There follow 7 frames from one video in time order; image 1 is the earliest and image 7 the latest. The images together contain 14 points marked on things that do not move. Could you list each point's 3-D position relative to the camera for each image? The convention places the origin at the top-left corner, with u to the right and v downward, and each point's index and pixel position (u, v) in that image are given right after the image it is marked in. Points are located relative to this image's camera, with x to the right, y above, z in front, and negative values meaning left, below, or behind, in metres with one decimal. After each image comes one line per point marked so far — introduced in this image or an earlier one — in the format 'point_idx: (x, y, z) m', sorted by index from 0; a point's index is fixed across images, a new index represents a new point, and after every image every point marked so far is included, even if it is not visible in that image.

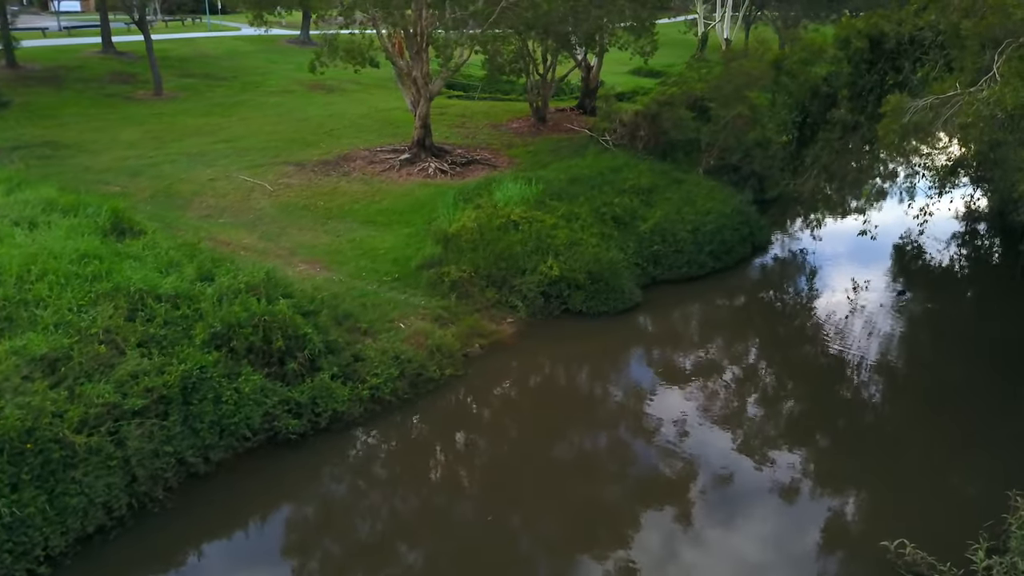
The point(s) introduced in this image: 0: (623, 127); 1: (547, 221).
0: (+3.0, +4.3, +20.0) m
1: (+0.7, +1.3, +14.2) m
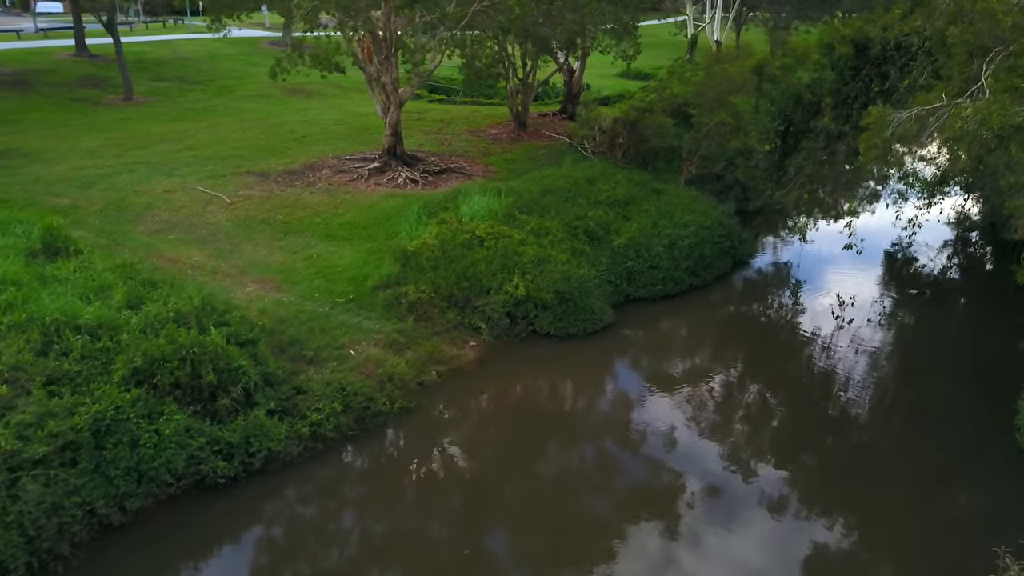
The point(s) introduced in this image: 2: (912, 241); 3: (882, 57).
0: (+2.3, +4.0, +19.2) m
1: (0.0, +0.9, +13.5) m
2: (+9.9, +1.2, +18.5) m
3: (+7.1, +4.4, +14.2) m
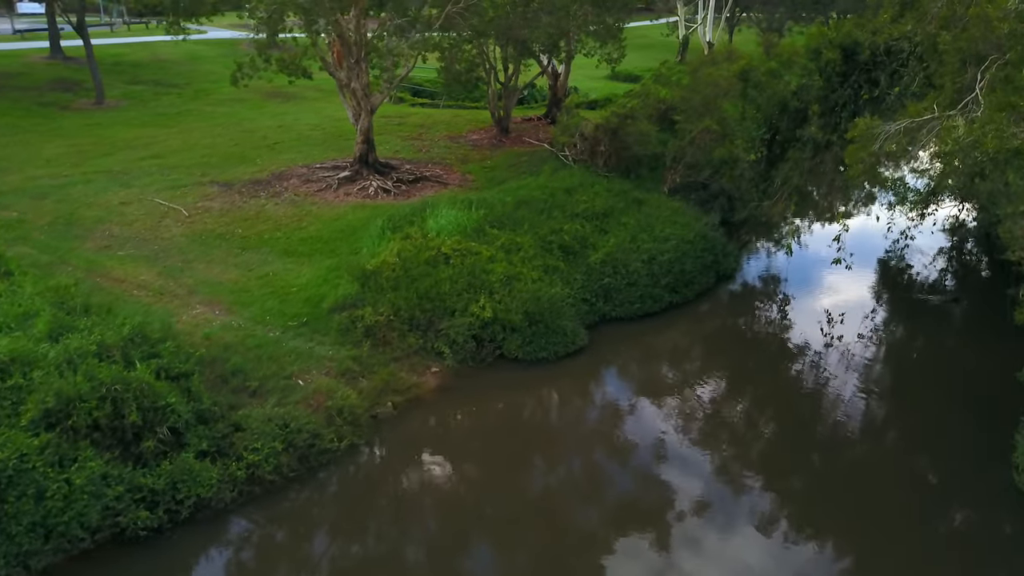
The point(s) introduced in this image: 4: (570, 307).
0: (+1.8, +3.7, +18.5) m
1: (-0.5, +0.6, +12.7) m
2: (+9.4, +0.8, +17.8) m
3: (+6.5, +4.1, +13.5) m
4: (+1.0, -0.3, +12.5) m
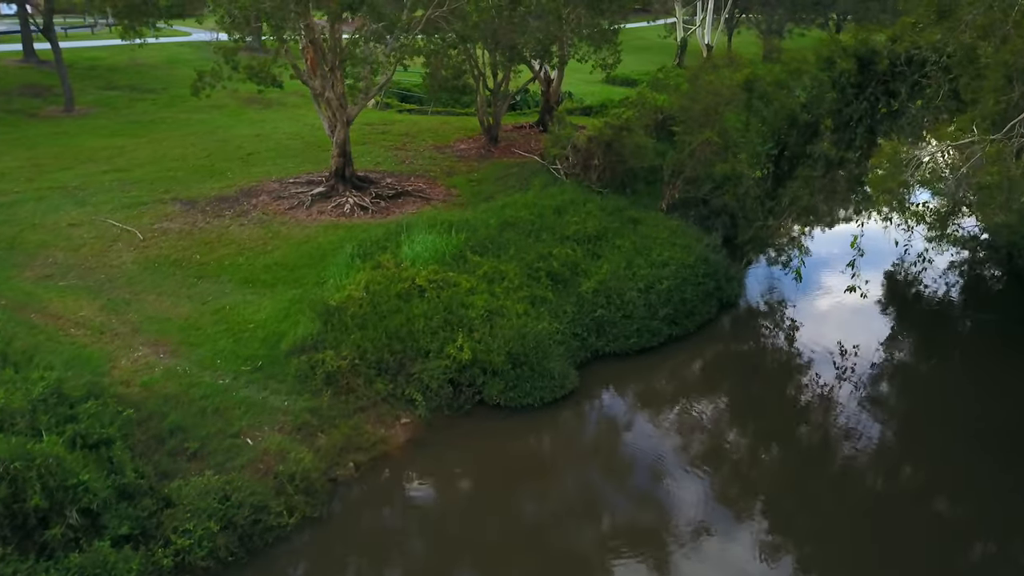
0: (+1.5, +3.1, +17.3) m
1: (-0.8, +0.1, +11.5) m
2: (+9.1, +0.3, +16.6) m
3: (+6.2, +3.5, +12.3) m
4: (+0.7, -0.9, +11.3) m
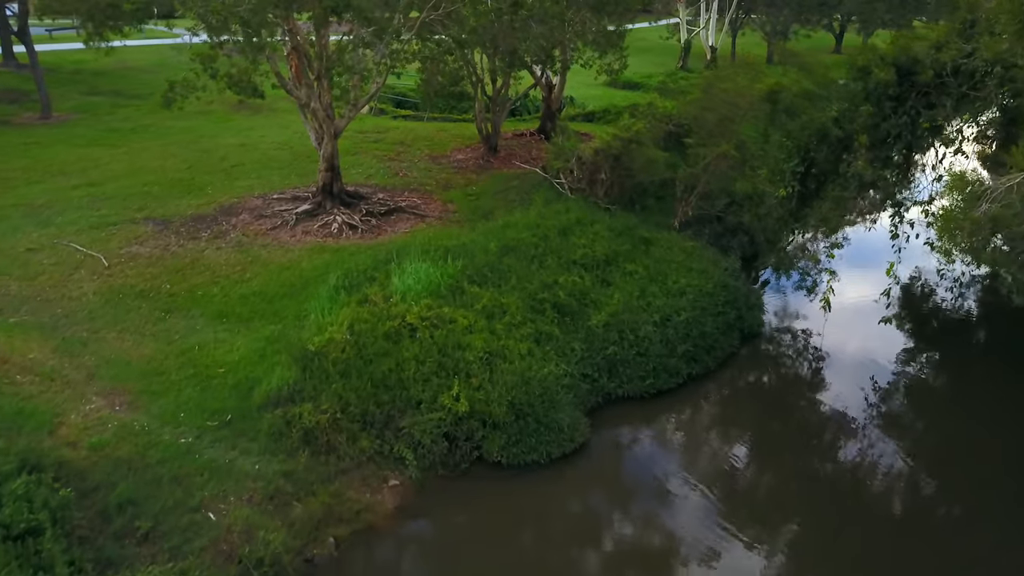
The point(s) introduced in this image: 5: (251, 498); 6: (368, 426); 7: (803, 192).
0: (+1.5, +2.6, +16.1) m
1: (-0.7, -0.5, +10.3) m
2: (+9.1, -0.2, +15.4) m
3: (+6.2, +3.0, +11.1) m
4: (+0.7, -1.4, +10.1) m
5: (-2.8, -2.2, +8.0) m
6: (-1.7, -1.7, +9.1) m
7: (+5.2, +1.7, +13.2) m
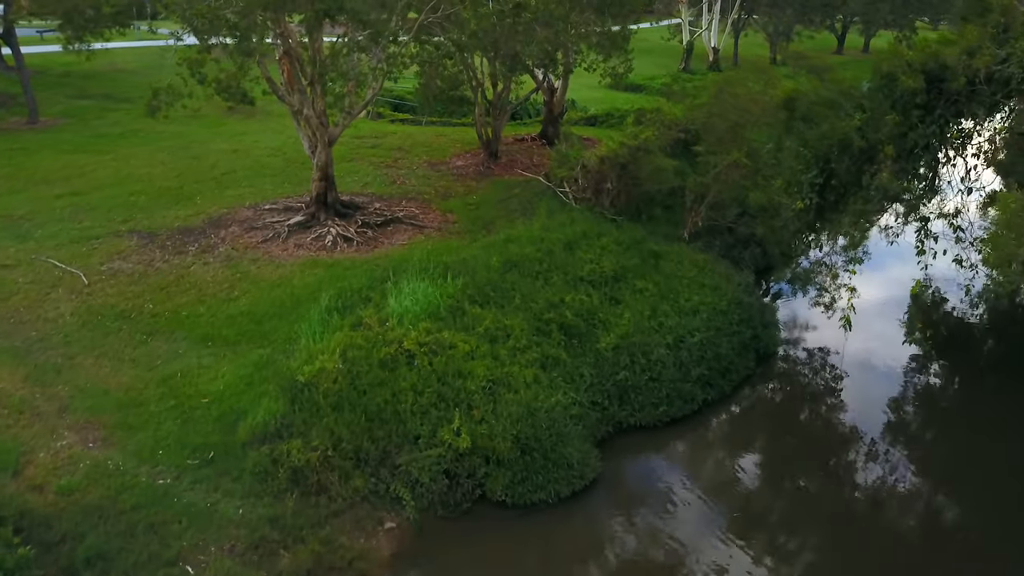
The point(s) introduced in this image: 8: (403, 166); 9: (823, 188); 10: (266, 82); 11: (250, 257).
0: (+1.5, +2.3, +15.4) m
1: (-0.7, -0.8, +9.6) m
2: (+9.2, -0.5, +14.7) m
3: (+6.3, +2.7, +10.4) m
4: (+0.8, -1.7, +9.4) m
5: (-2.7, -2.5, +7.3) m
6: (-1.7, -2.0, +8.4) m
7: (+5.2, +1.4, +12.5) m
8: (-2.9, +3.2, +19.6) m
9: (+5.1, +1.7, +12.3) m
10: (-4.6, +3.9, +14.0) m
11: (-4.7, +0.6, +13.2) m
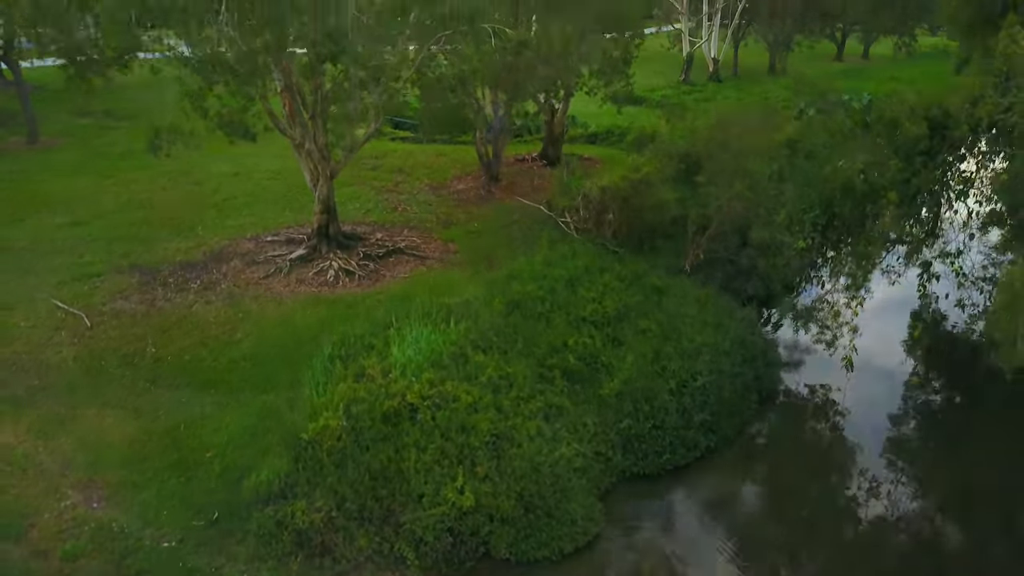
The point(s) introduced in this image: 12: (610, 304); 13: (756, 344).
0: (+1.6, +1.6, +15.4) m
1: (-0.6, -1.4, +9.6) m
2: (+9.2, -1.1, +14.7) m
3: (+6.3, +2.1, +10.4) m
4: (+0.8, -2.4, +9.4) m
5: (-2.7, -3.2, +7.3) m
6: (-1.6, -2.6, +8.4) m
7: (+5.2, +0.8, +12.5) m
8: (-2.9, +2.5, +19.6) m
9: (+5.2, +1.0, +12.3) m
10: (-4.6, +3.2, +14.0) m
11: (-4.6, -0.1, +13.1) m
12: (+1.6, -0.3, +12.2) m
13: (+4.0, -0.9, +12.5) m
